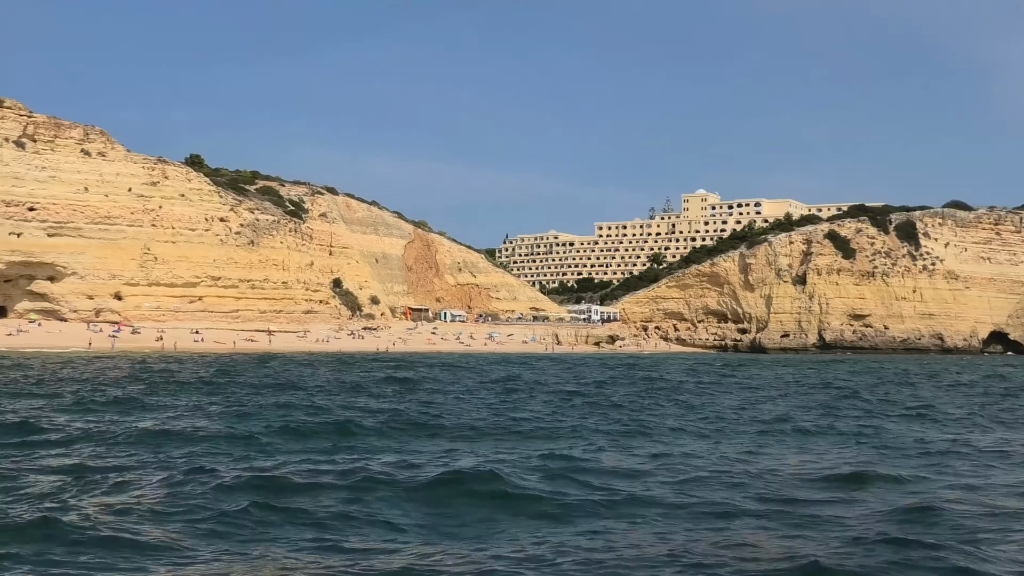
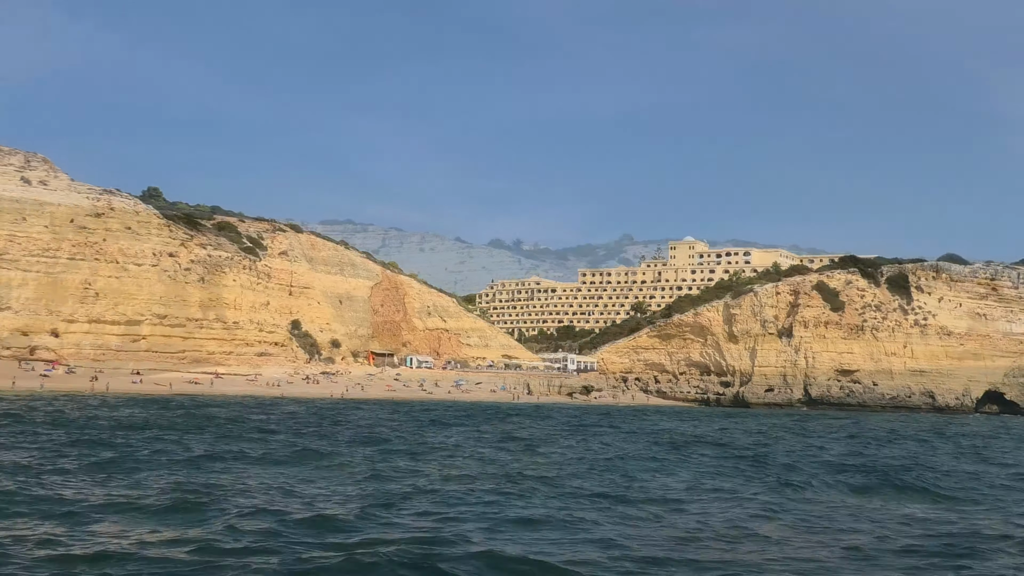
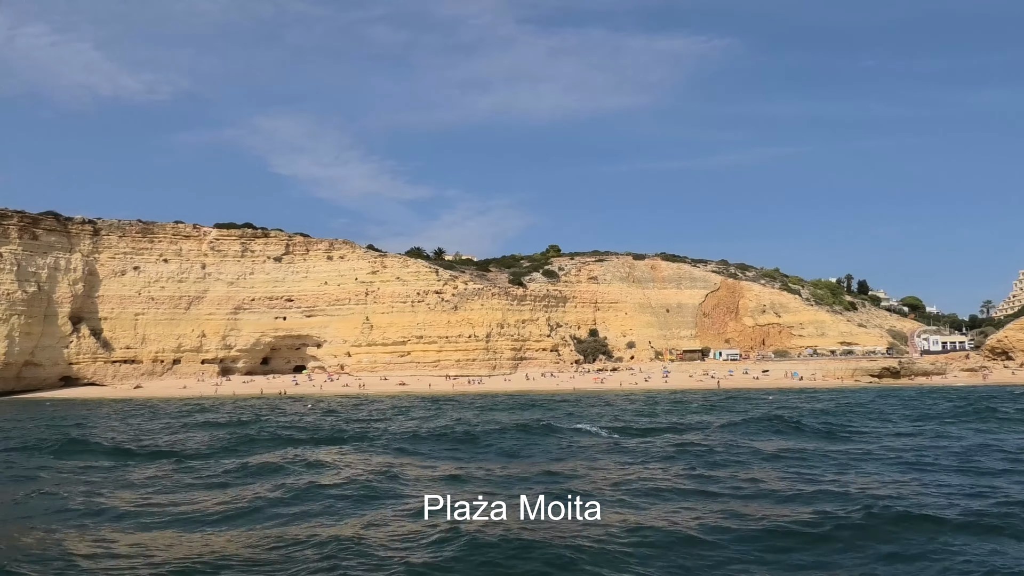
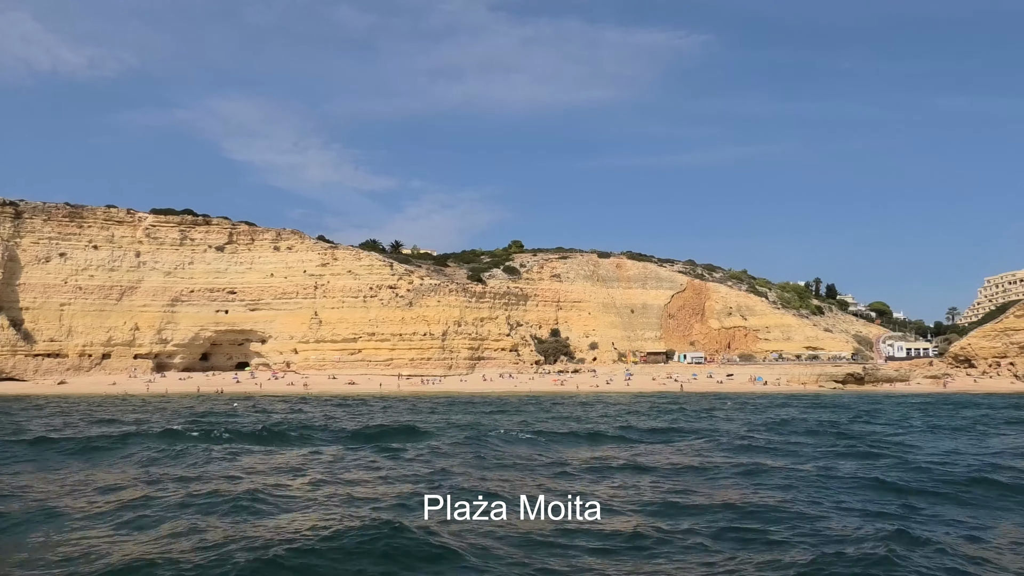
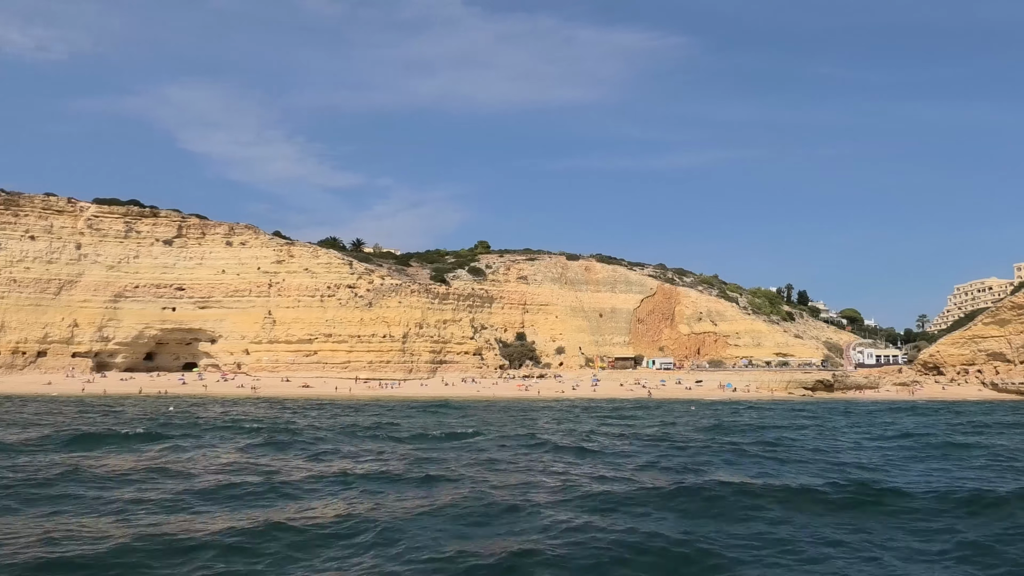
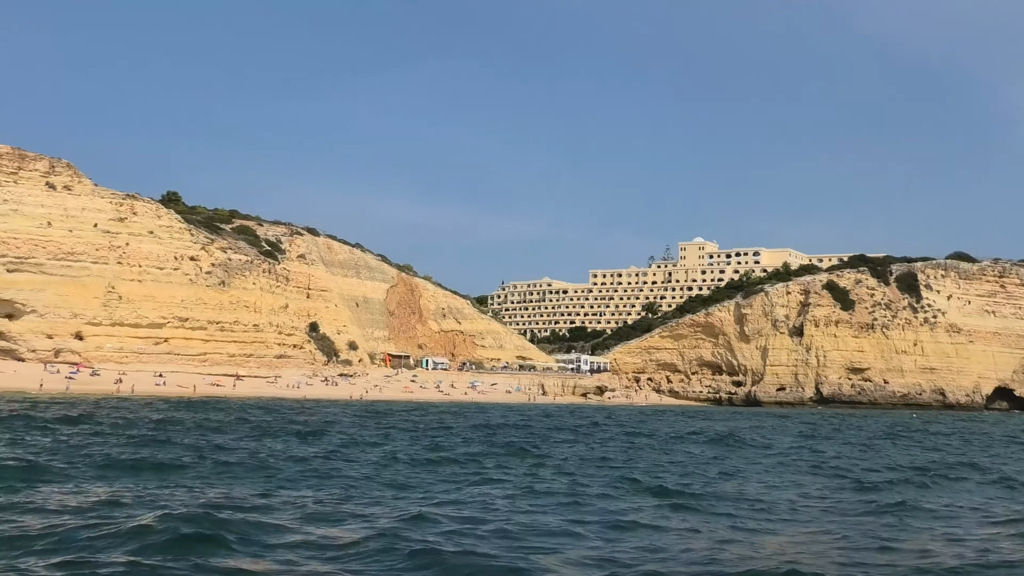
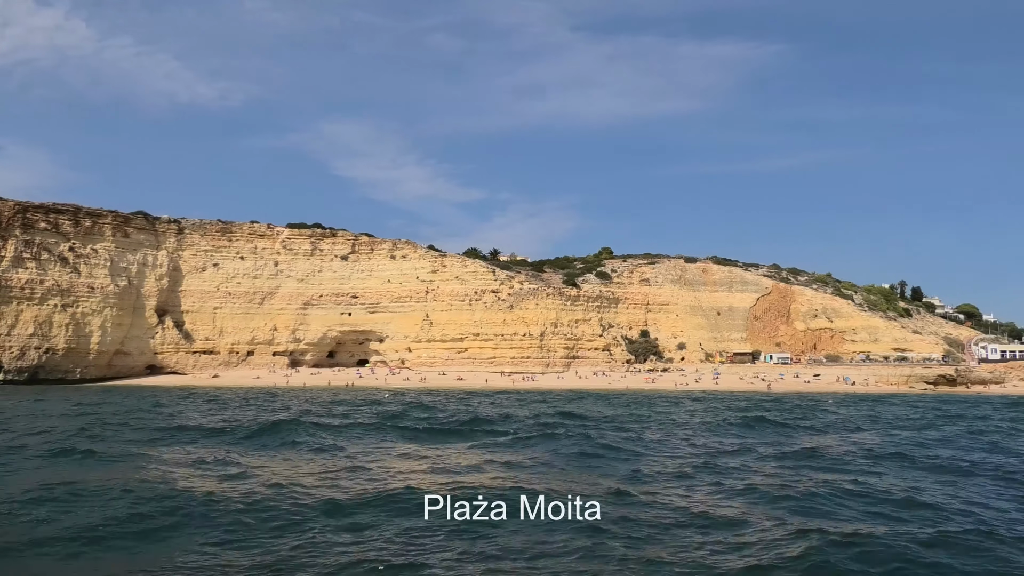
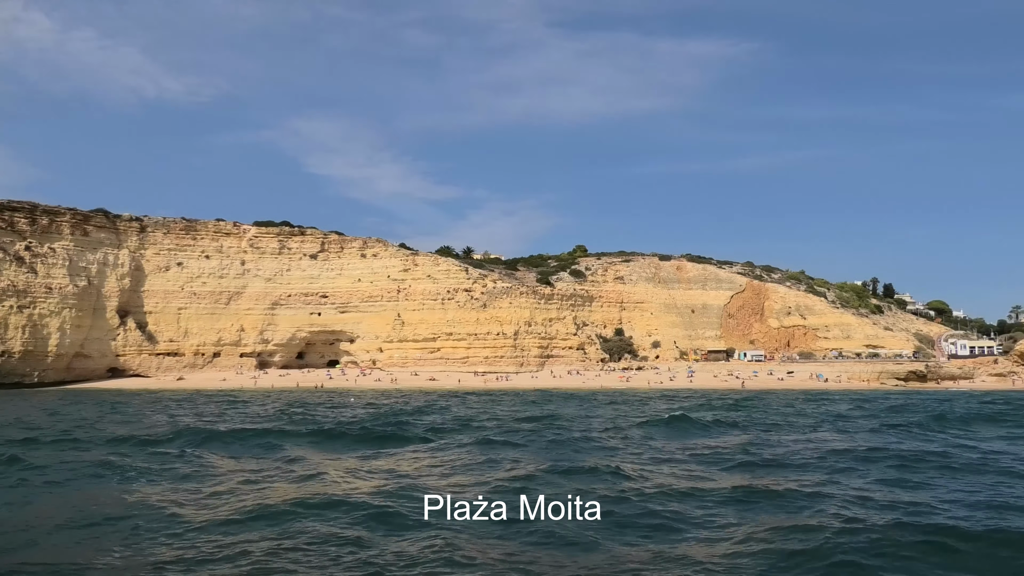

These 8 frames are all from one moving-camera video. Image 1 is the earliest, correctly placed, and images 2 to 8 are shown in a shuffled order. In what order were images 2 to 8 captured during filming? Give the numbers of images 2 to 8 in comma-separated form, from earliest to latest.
6, 2, 7, 8, 3, 4, 5
